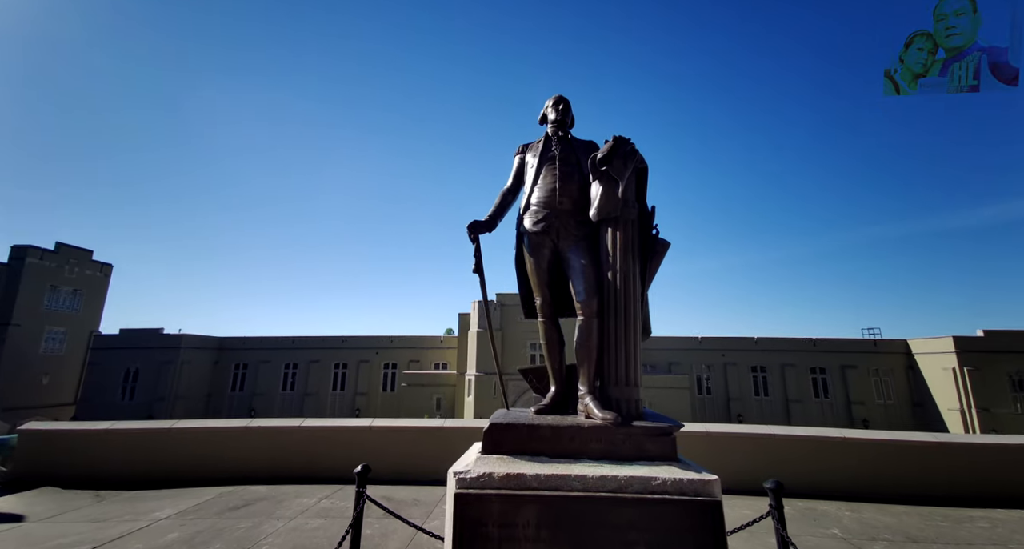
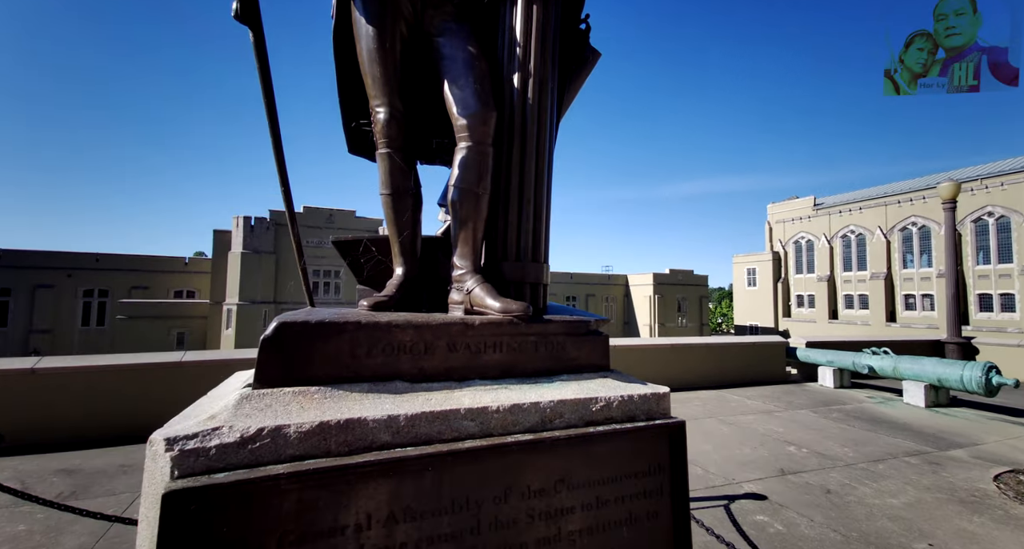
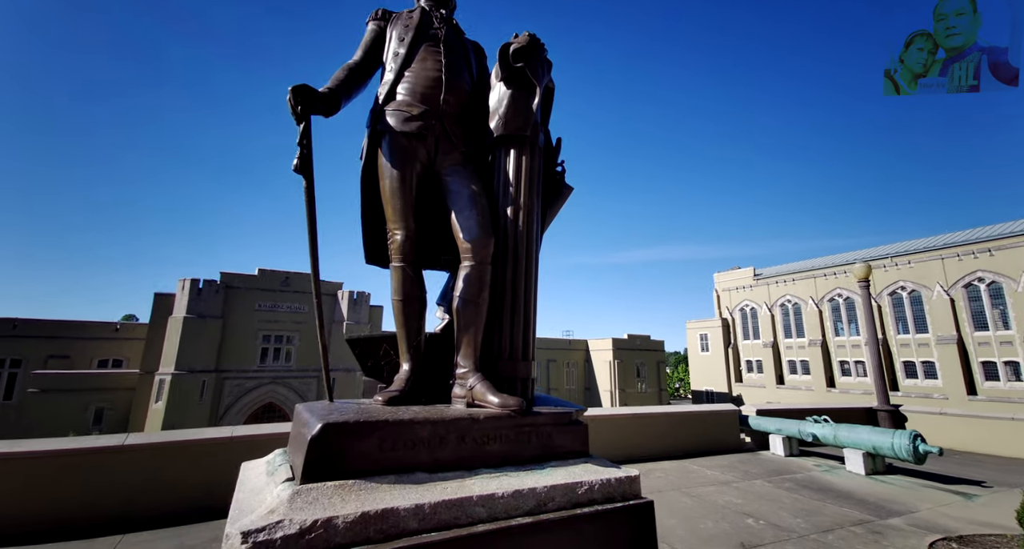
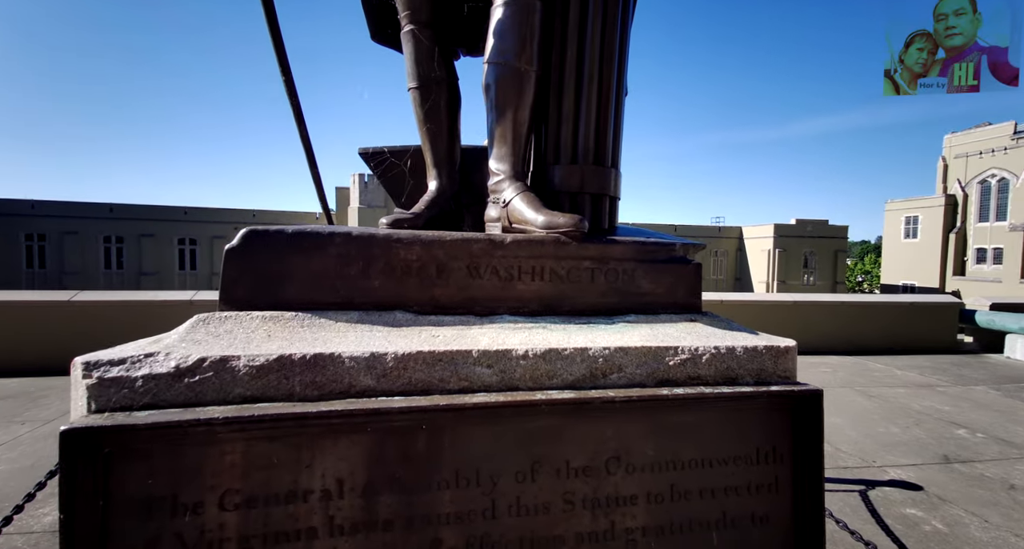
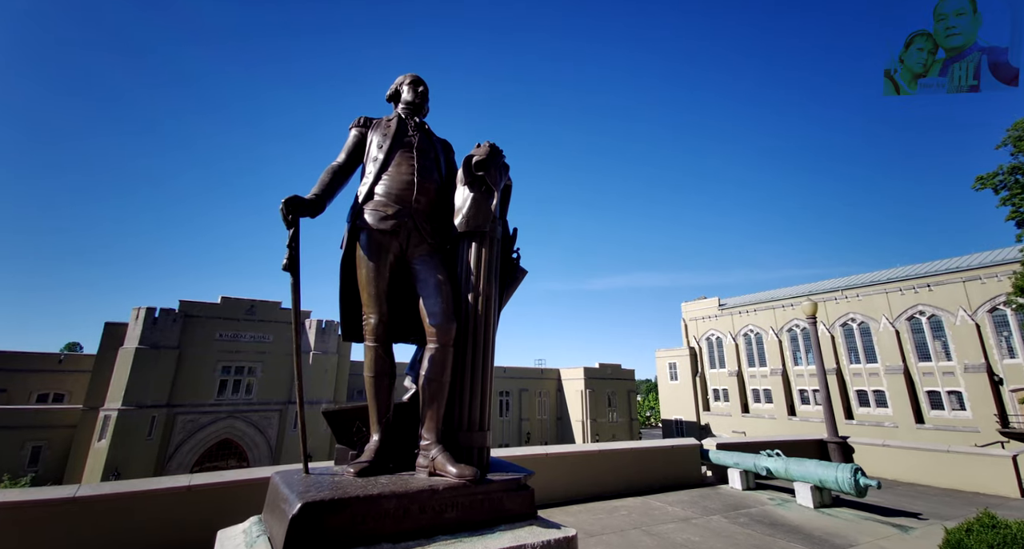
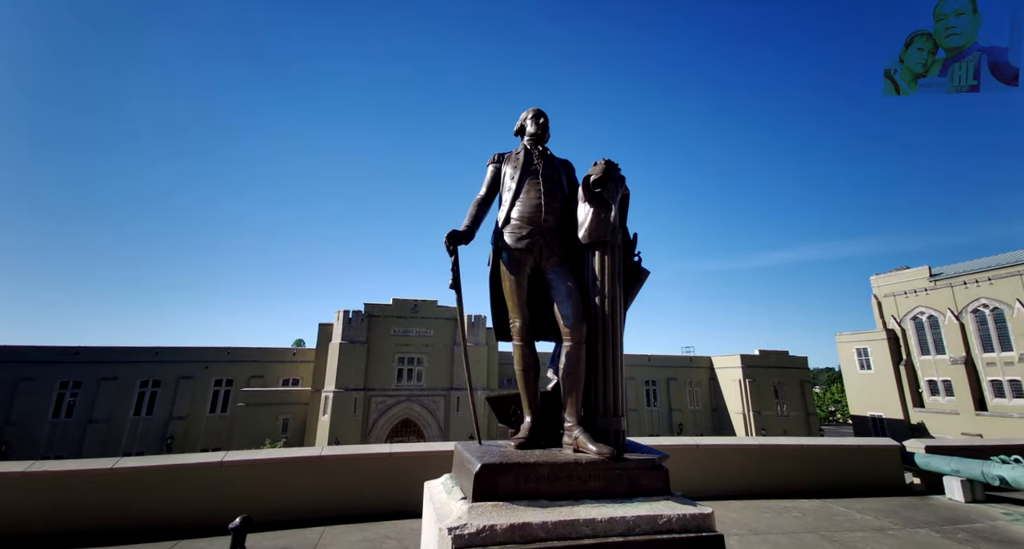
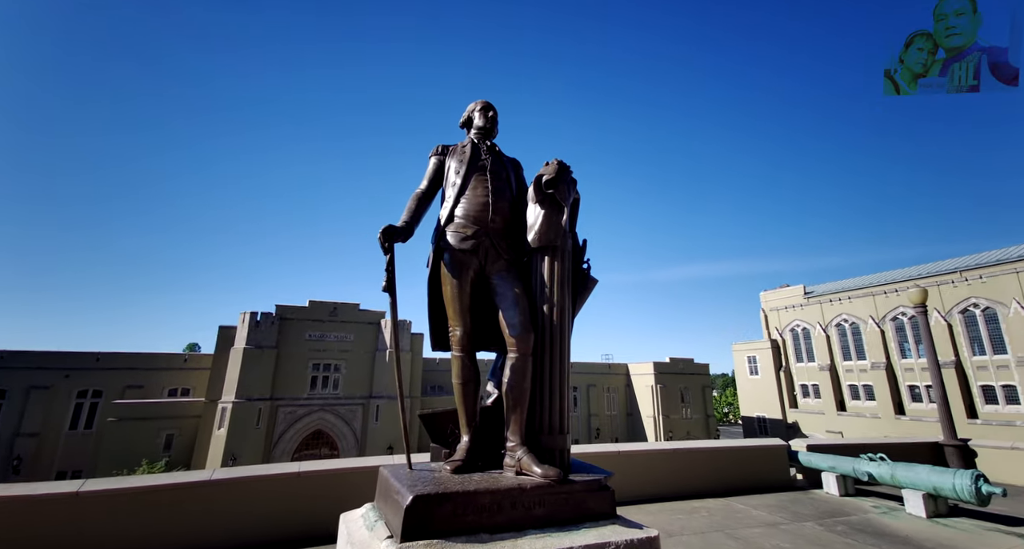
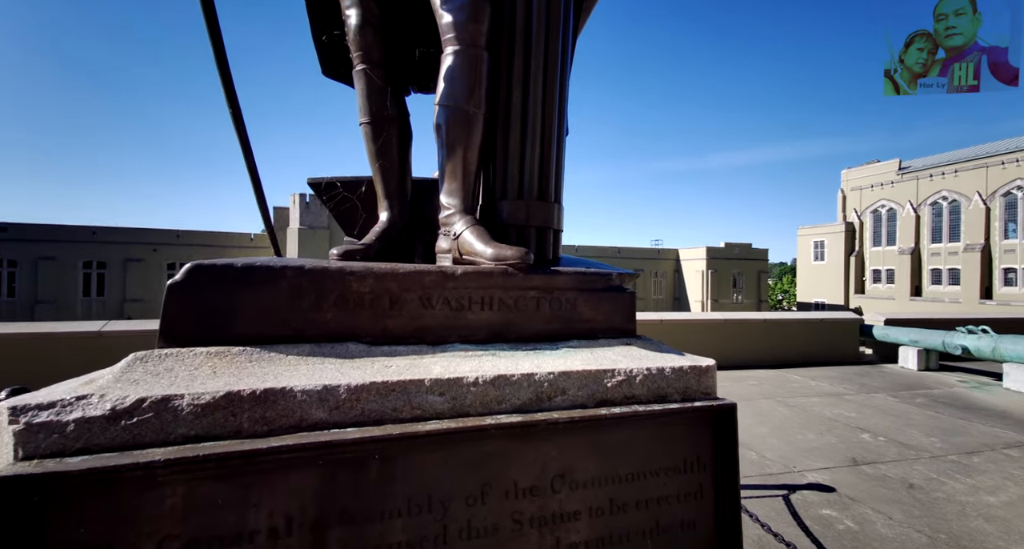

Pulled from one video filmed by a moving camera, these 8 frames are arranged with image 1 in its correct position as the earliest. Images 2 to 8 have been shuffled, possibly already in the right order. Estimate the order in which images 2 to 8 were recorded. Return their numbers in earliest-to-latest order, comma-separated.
6, 7, 5, 3, 2, 8, 4
